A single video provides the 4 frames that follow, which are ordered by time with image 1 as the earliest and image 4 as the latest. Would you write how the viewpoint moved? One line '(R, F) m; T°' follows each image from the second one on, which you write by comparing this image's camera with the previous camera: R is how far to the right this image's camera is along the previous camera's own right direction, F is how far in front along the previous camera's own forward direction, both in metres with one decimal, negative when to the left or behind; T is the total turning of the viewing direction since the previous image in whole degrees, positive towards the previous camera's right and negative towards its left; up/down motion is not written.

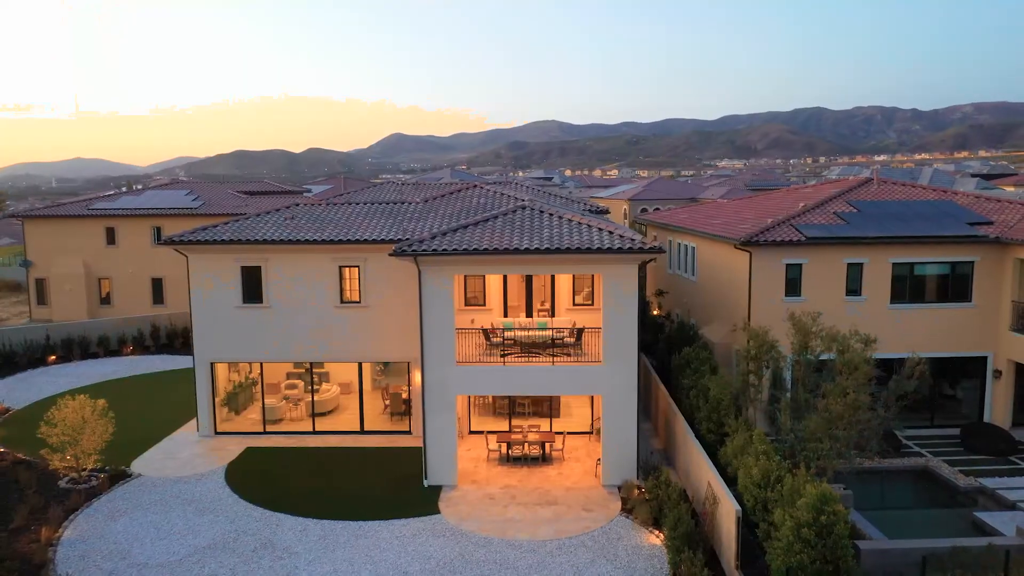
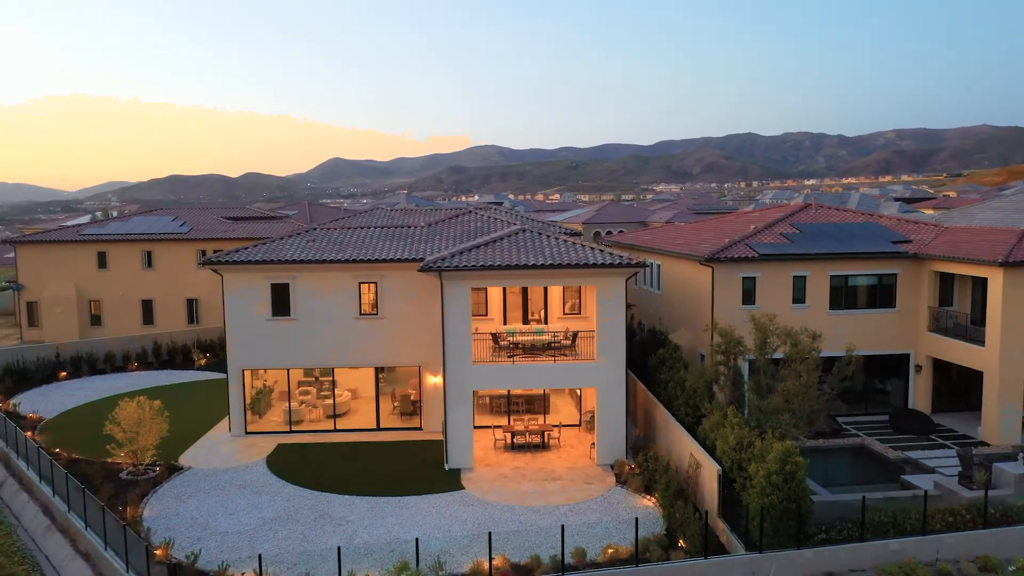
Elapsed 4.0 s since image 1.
(-1.5, -3.0) m; +4°
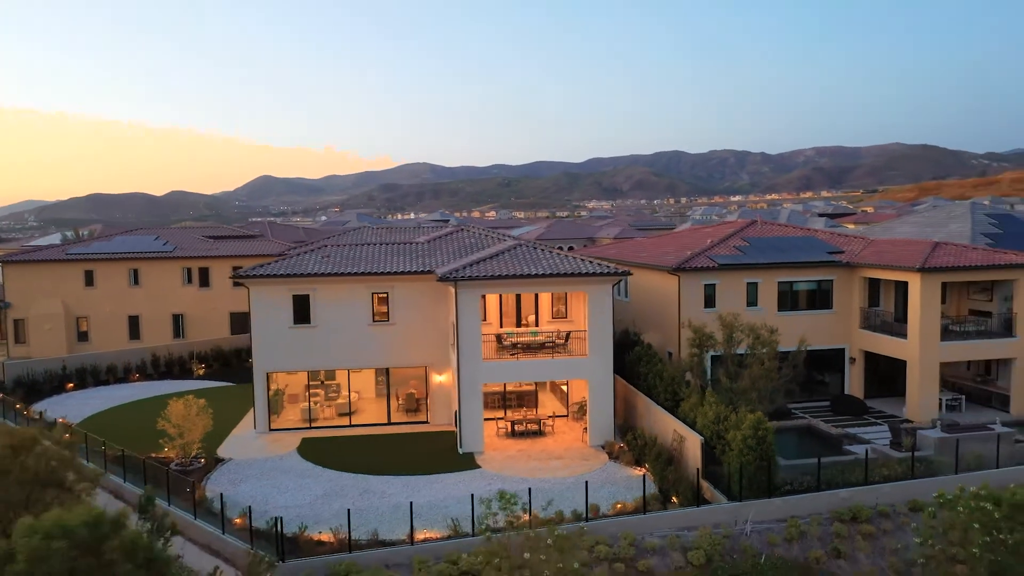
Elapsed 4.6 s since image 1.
(-1.9, -3.1) m; +5°
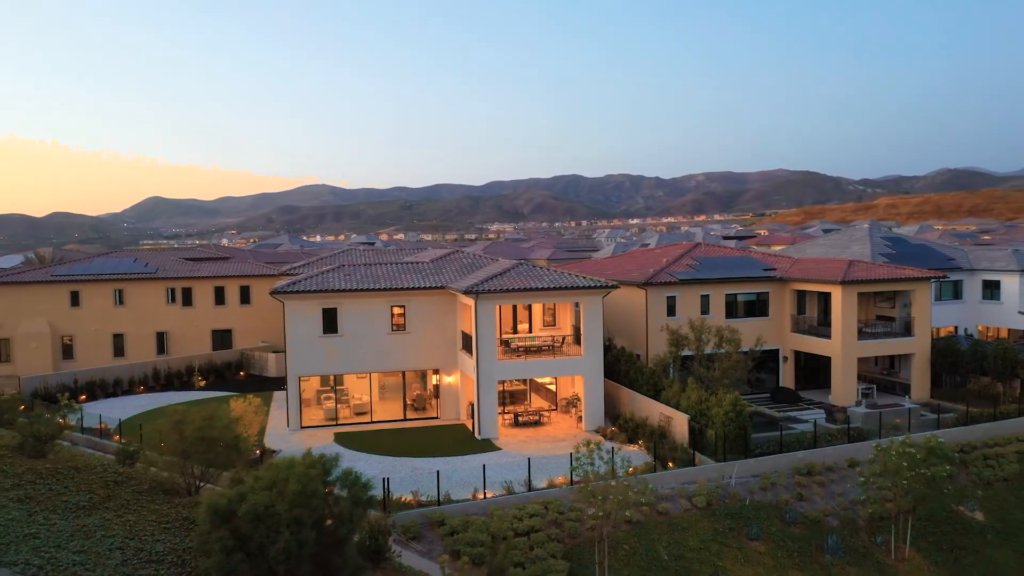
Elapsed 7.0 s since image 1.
(-3.5, -4.2) m; +7°
